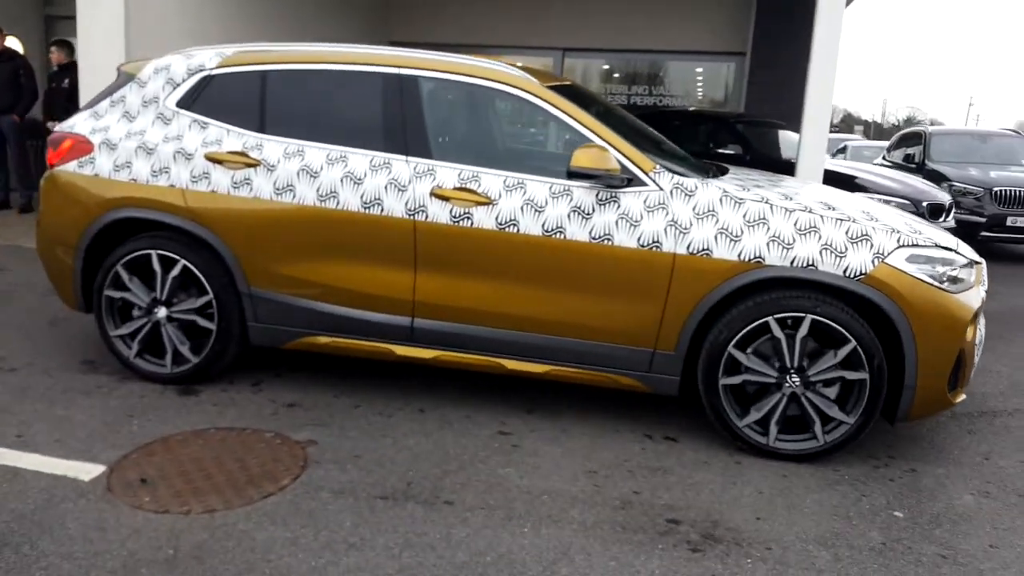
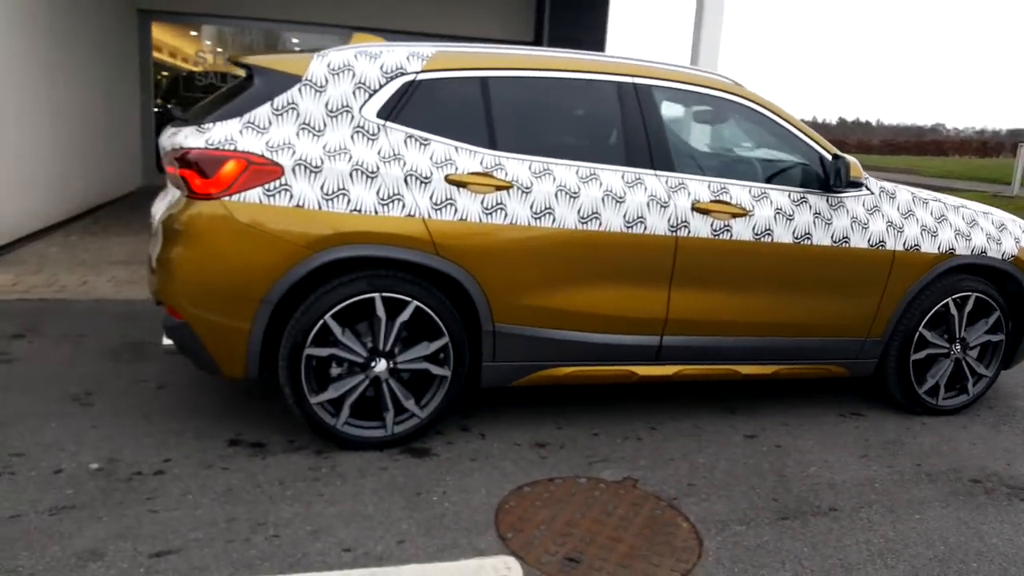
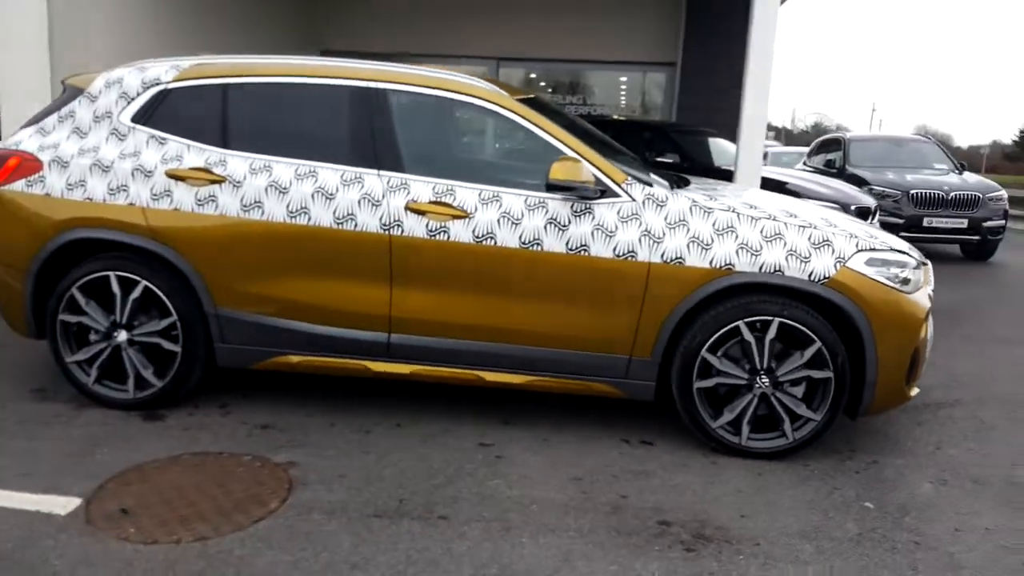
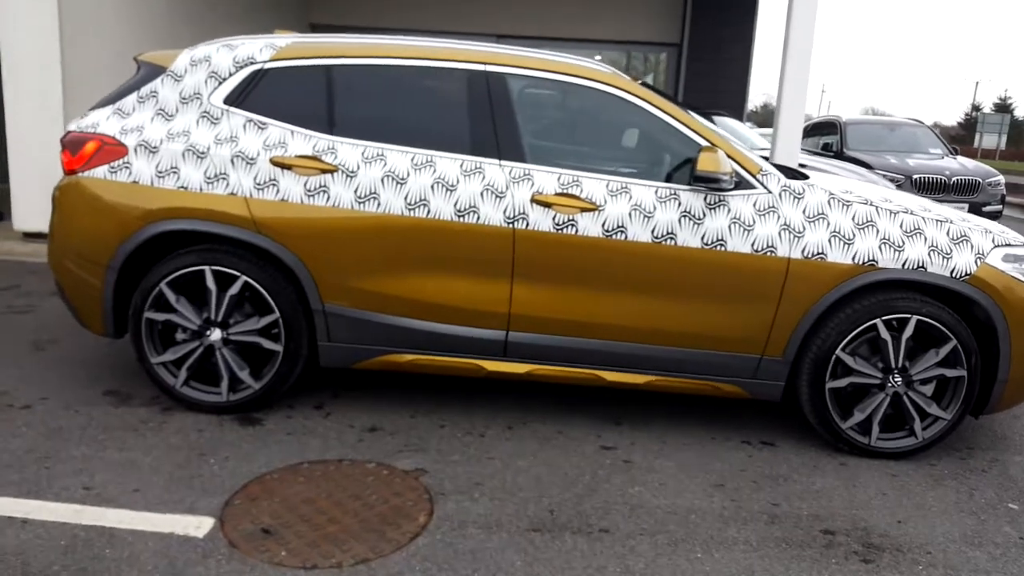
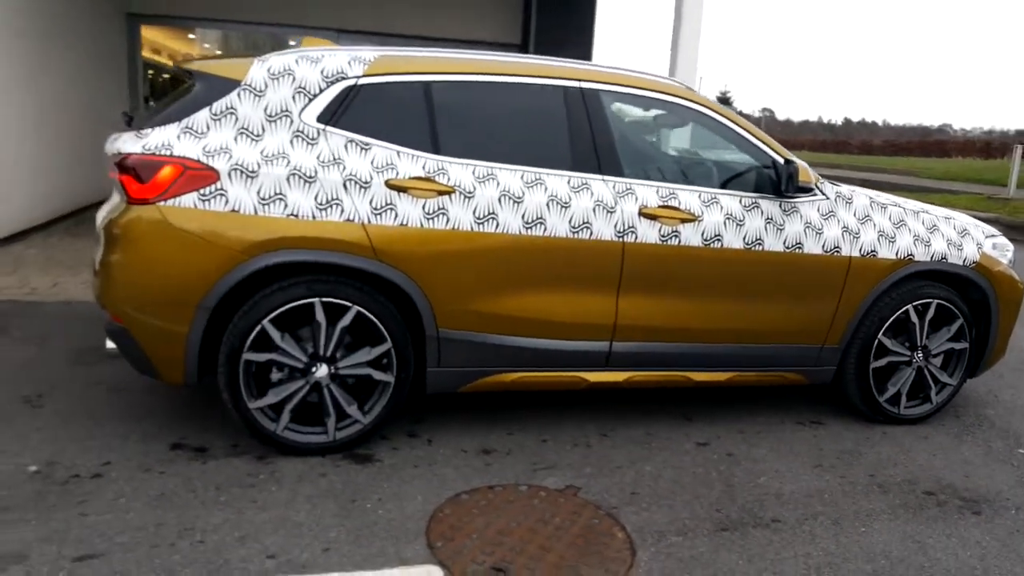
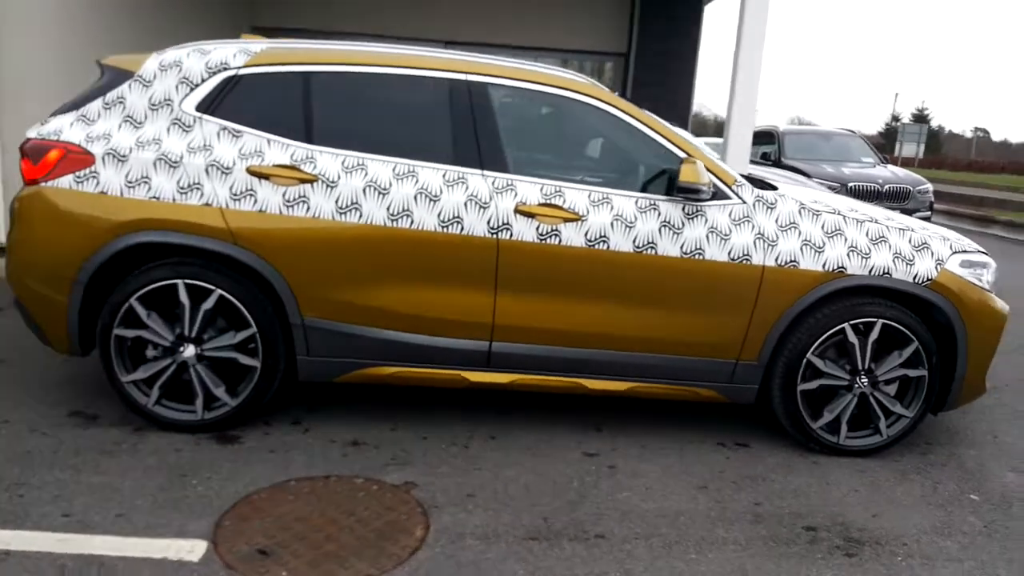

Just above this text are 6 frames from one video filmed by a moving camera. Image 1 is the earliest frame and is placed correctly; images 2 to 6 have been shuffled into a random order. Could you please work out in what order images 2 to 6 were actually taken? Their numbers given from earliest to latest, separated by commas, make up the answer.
3, 4, 6, 5, 2
